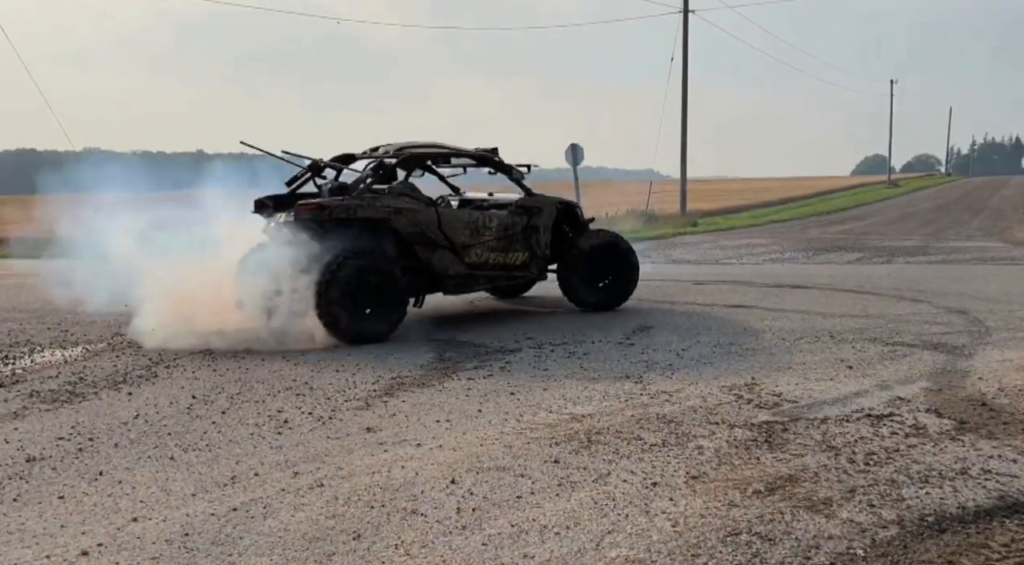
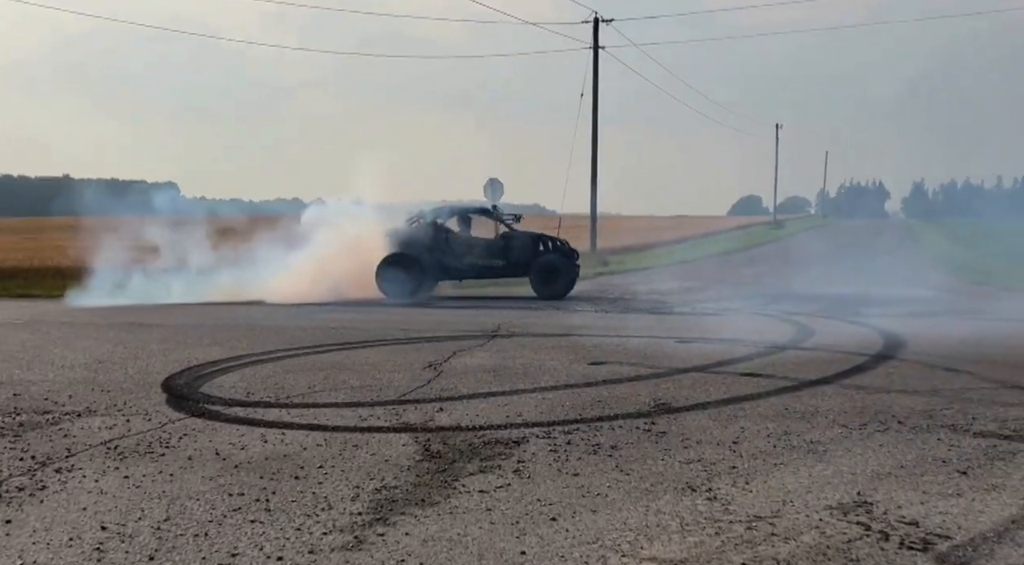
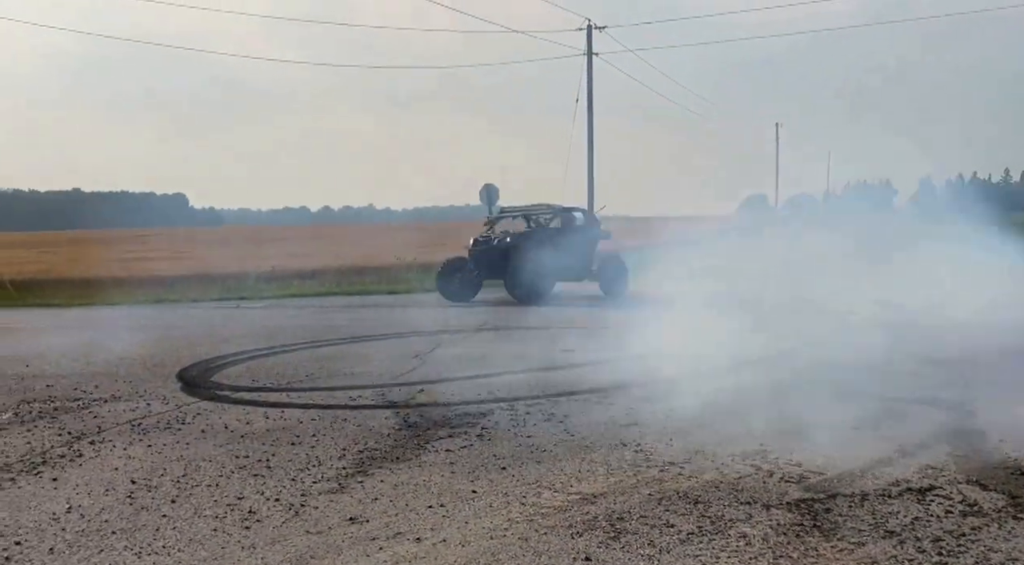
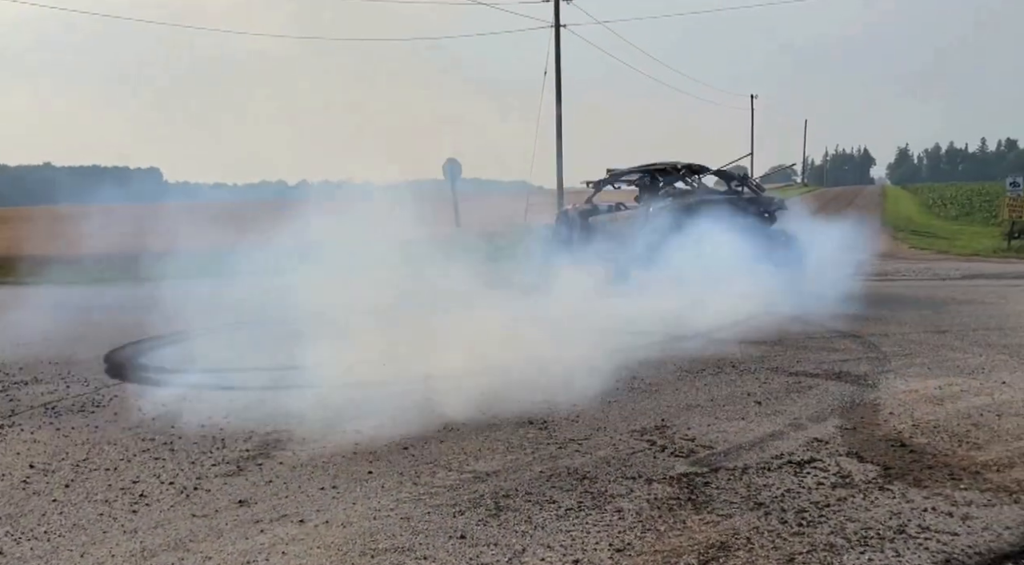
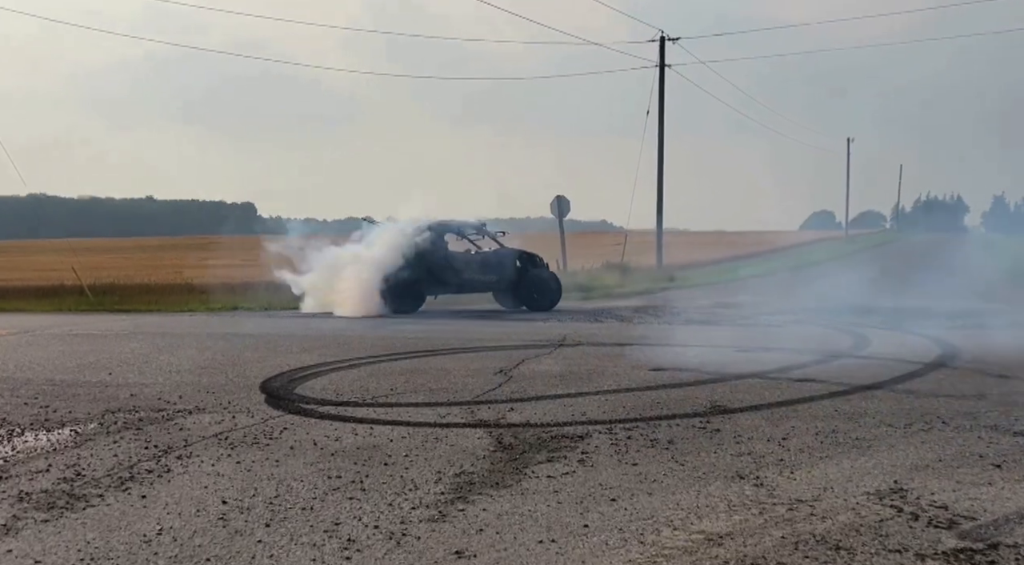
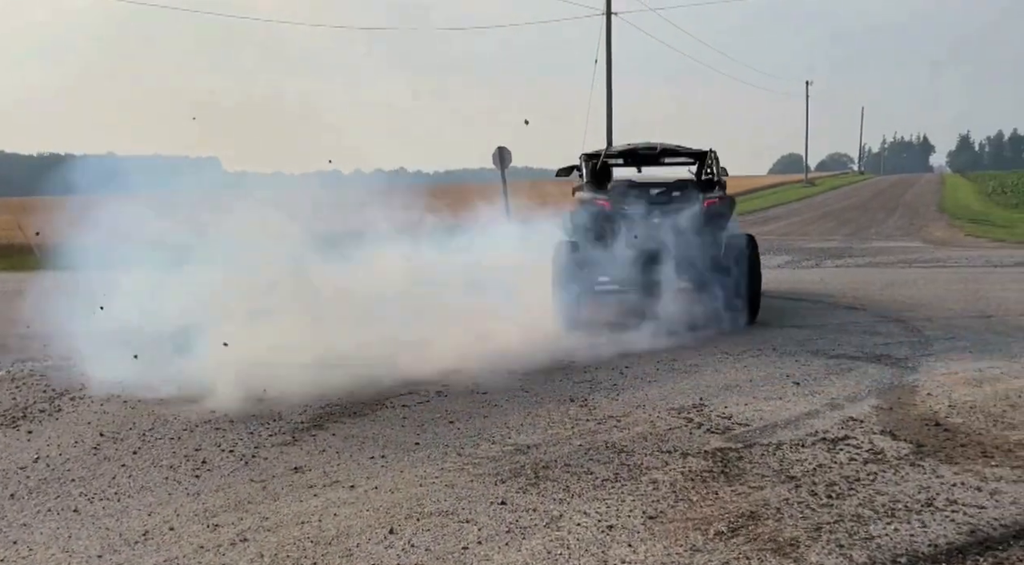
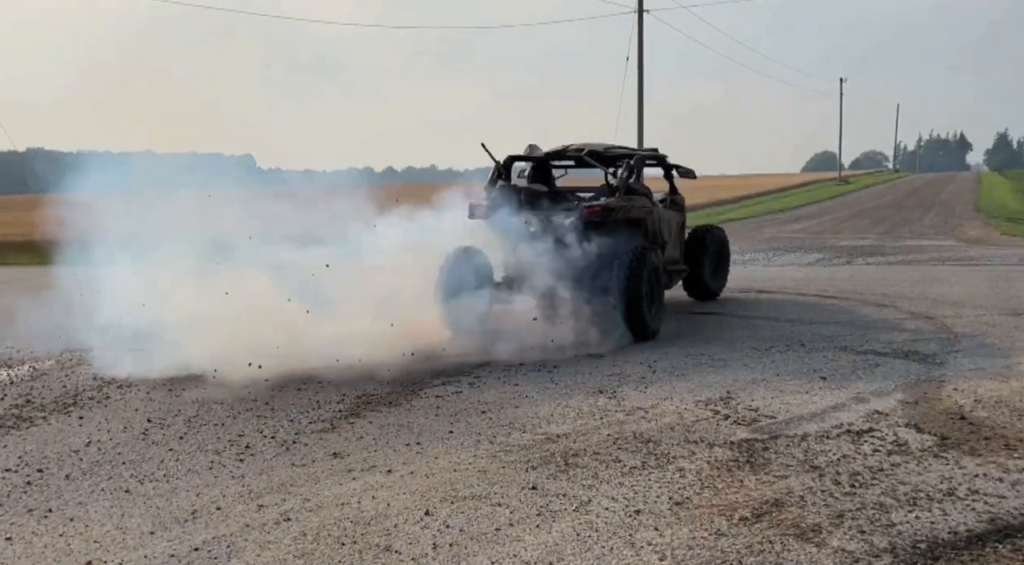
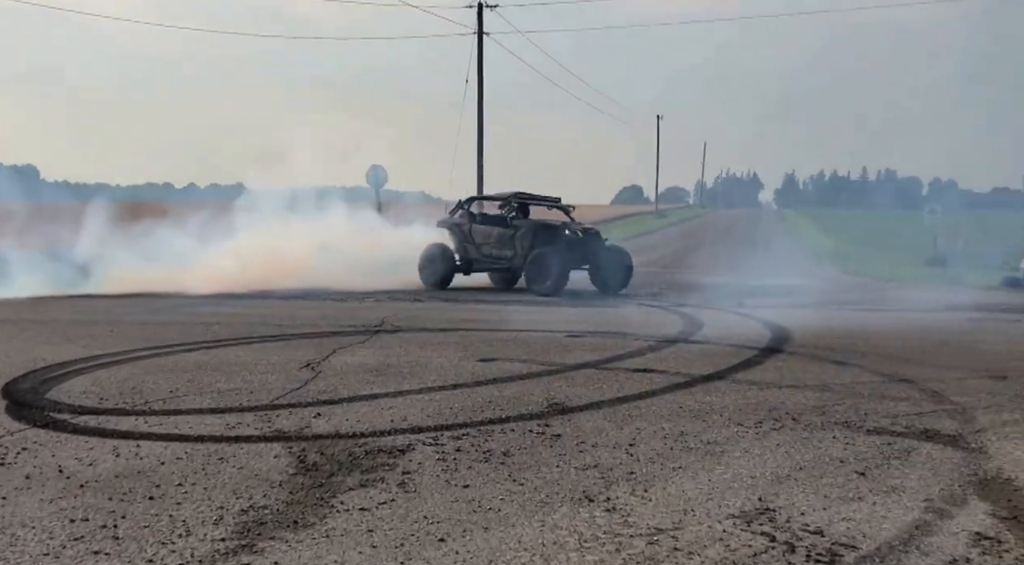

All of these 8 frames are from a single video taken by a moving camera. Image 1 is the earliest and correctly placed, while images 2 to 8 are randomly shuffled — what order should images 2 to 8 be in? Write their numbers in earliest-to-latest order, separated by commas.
7, 6, 4, 3, 5, 2, 8
